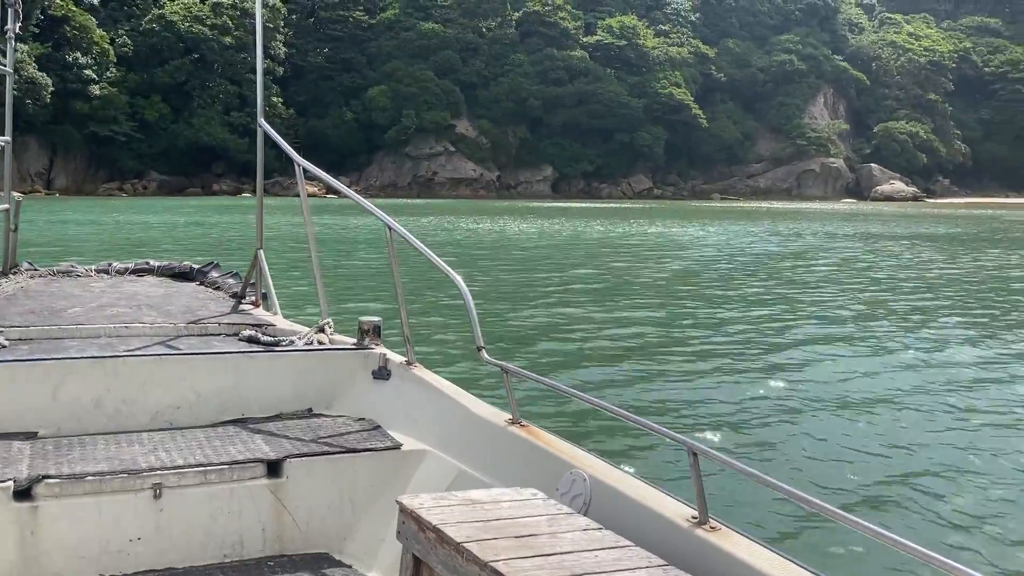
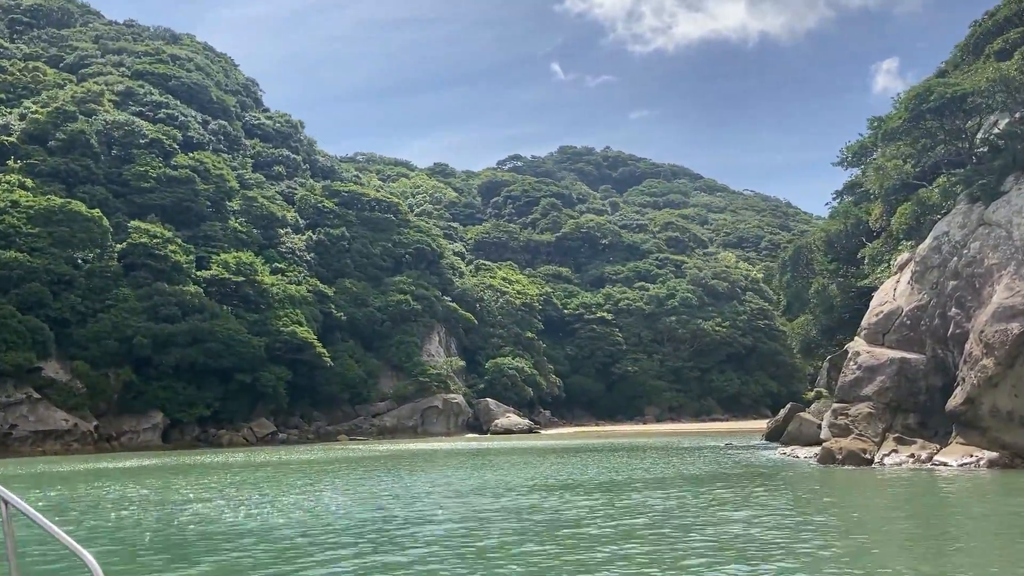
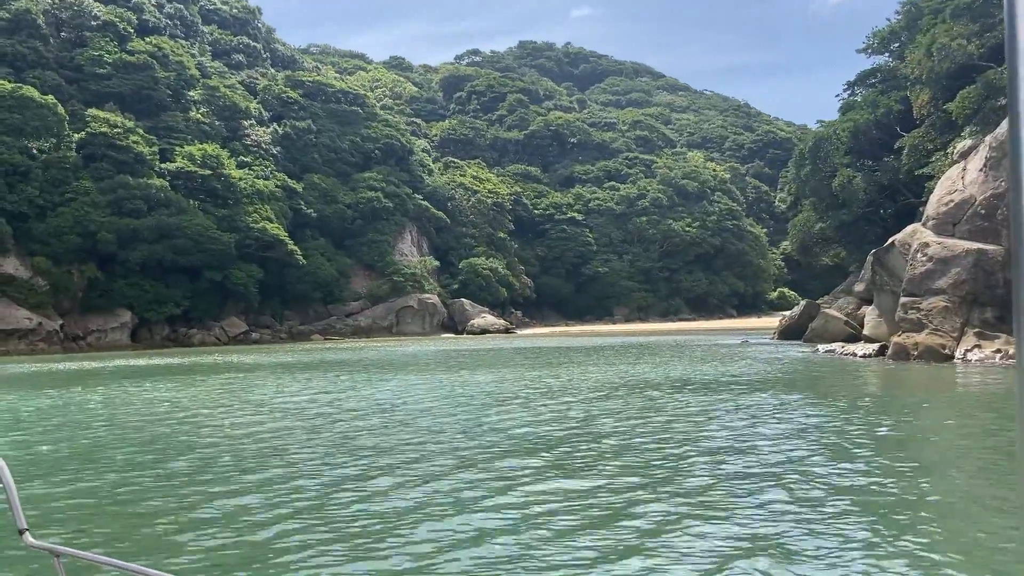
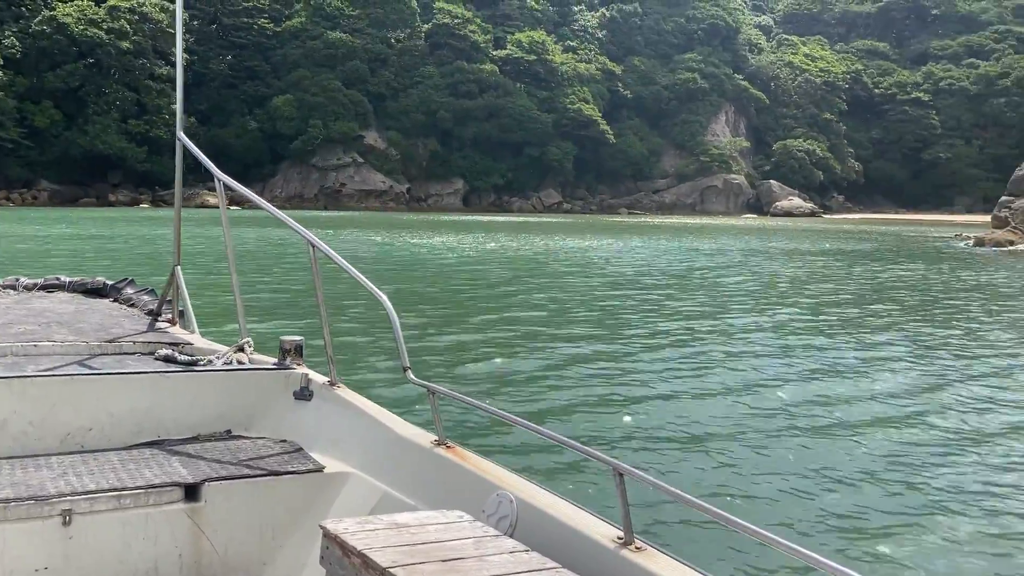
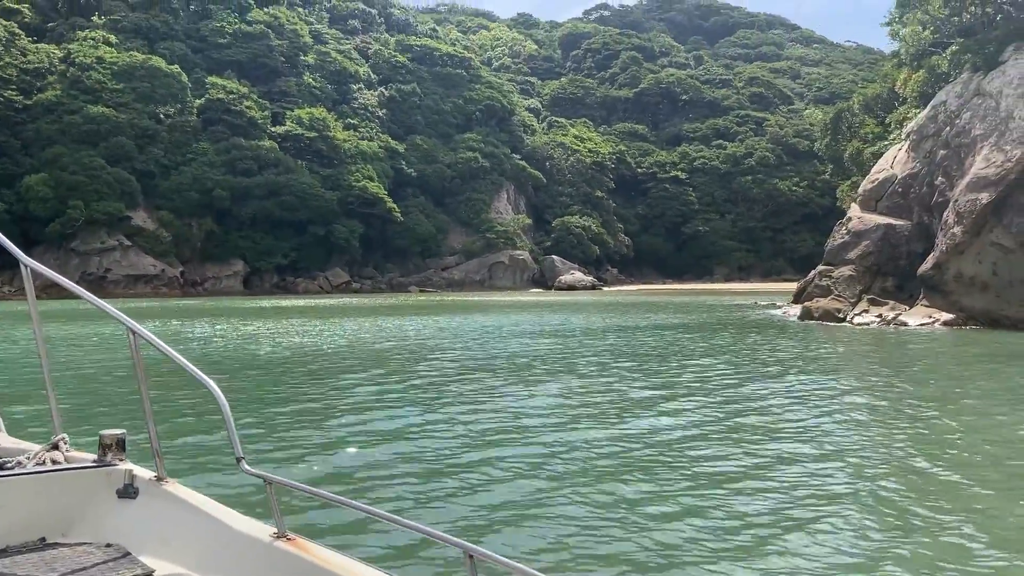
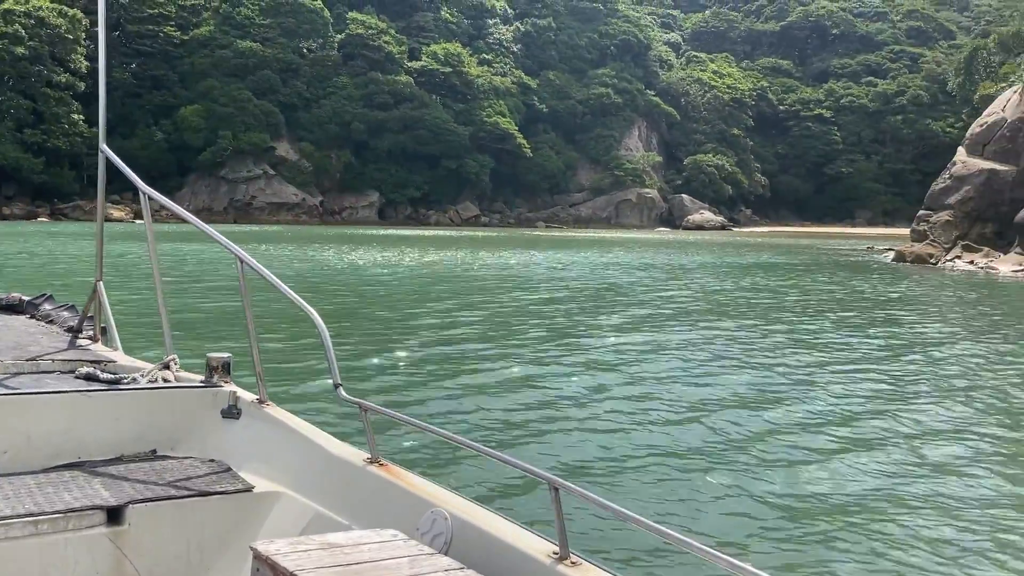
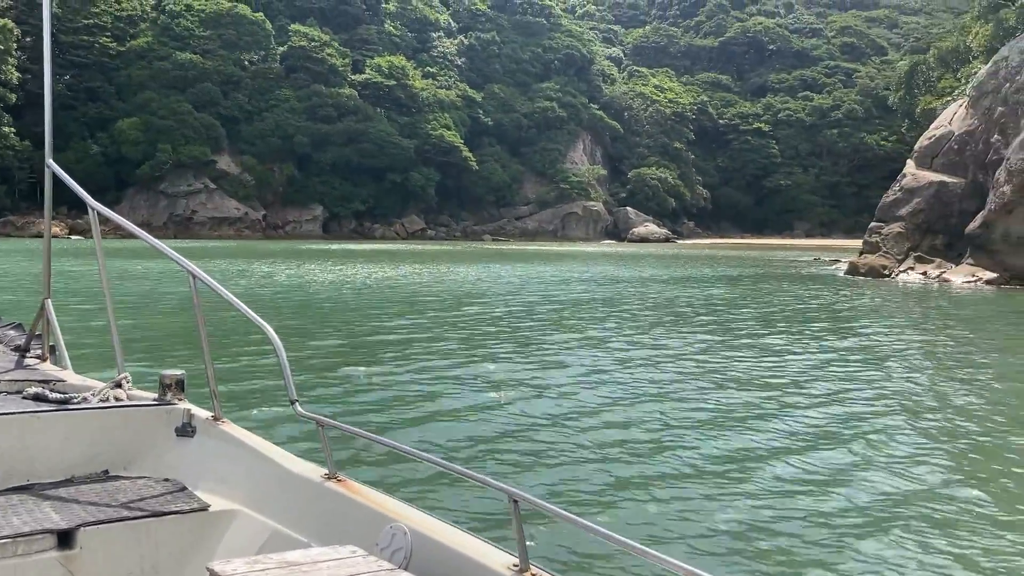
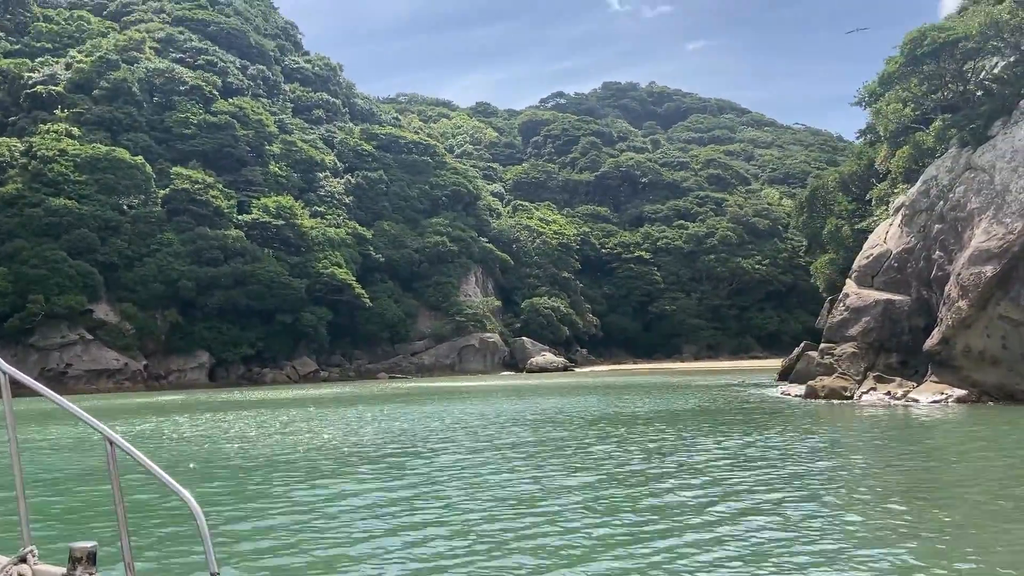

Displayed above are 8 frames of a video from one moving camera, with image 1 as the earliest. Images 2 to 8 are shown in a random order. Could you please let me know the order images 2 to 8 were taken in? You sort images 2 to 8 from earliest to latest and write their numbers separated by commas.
4, 6, 7, 5, 8, 2, 3
